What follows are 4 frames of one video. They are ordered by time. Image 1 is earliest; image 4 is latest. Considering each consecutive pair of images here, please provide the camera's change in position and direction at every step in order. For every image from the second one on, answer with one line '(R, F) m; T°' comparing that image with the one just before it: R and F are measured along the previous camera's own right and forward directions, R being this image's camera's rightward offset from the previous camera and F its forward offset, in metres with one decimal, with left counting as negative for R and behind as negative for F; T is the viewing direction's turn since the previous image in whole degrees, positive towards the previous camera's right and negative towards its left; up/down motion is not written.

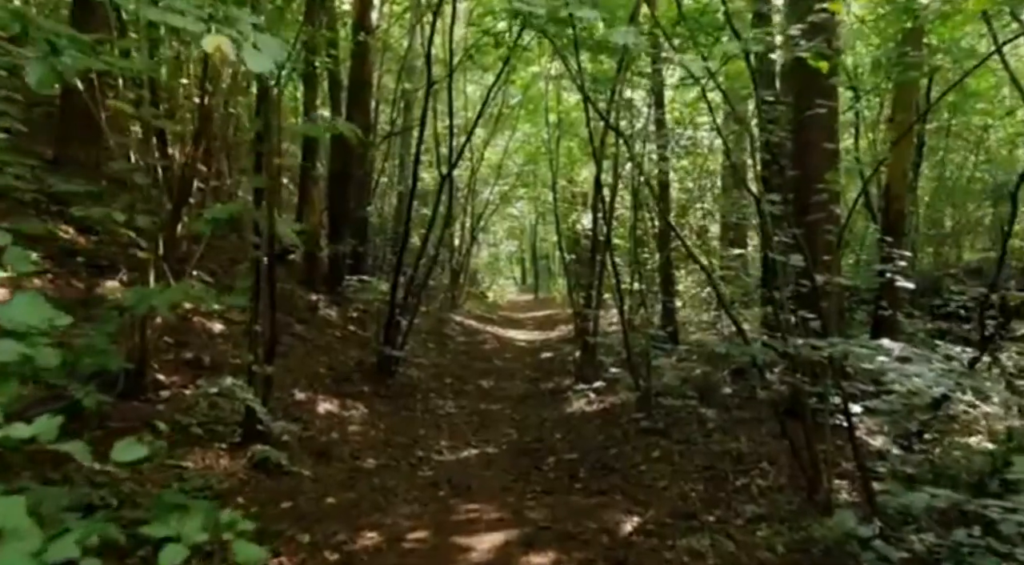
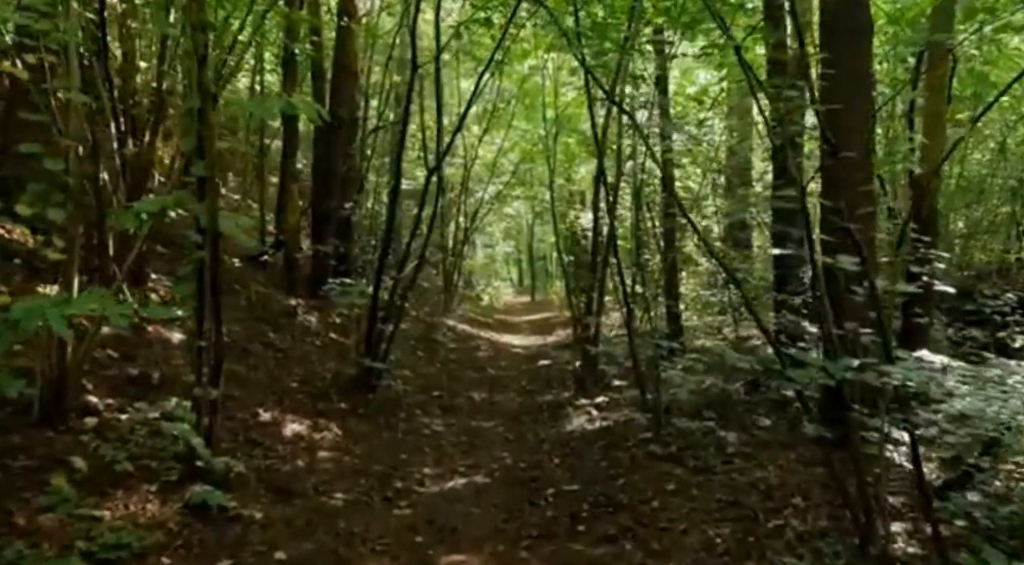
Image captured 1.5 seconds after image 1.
(0.0, +0.9) m; 0°
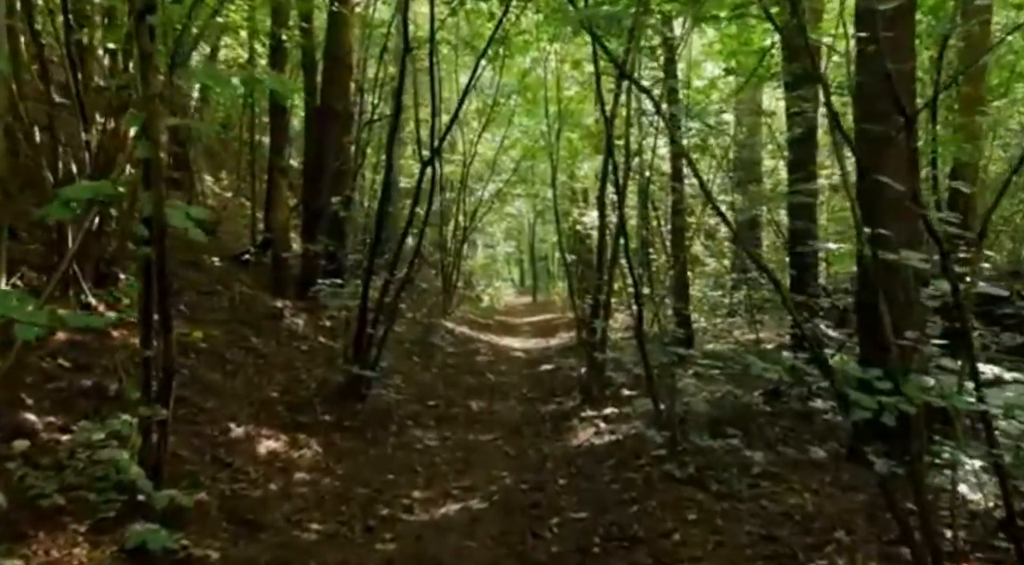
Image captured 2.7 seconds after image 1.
(0.0, +0.7) m; 0°
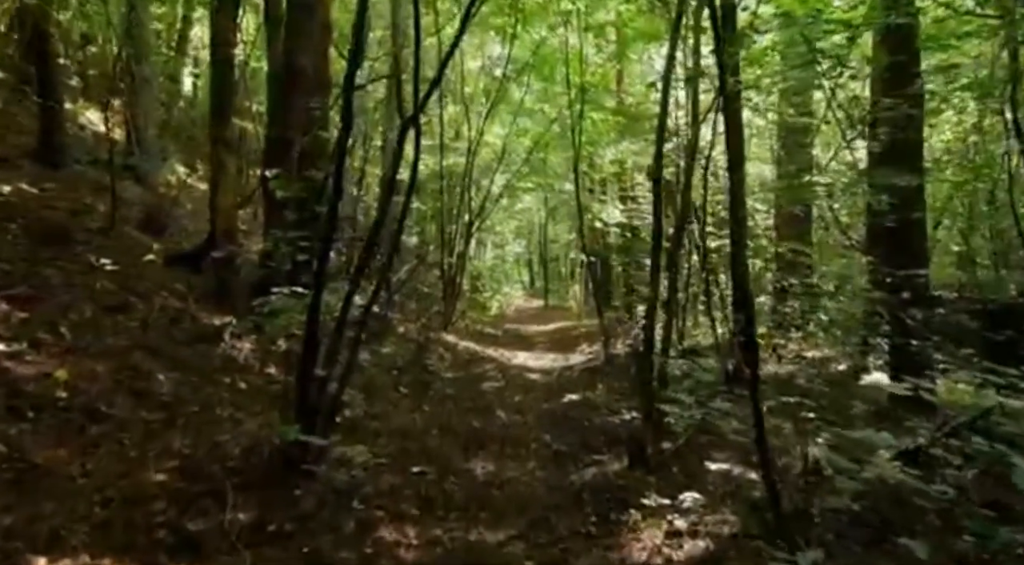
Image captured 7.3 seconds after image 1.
(-0.1, +2.9) m; -1°
